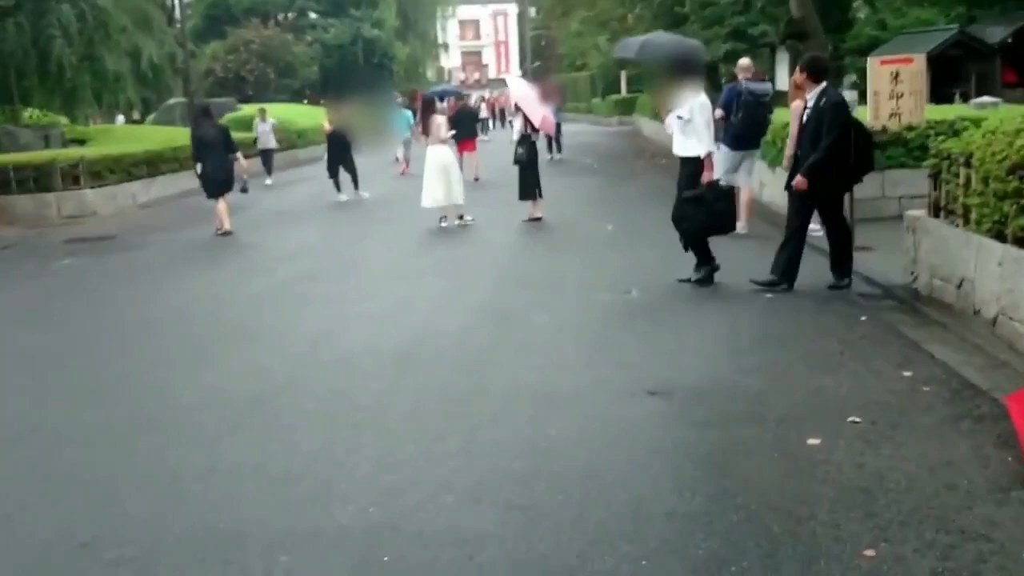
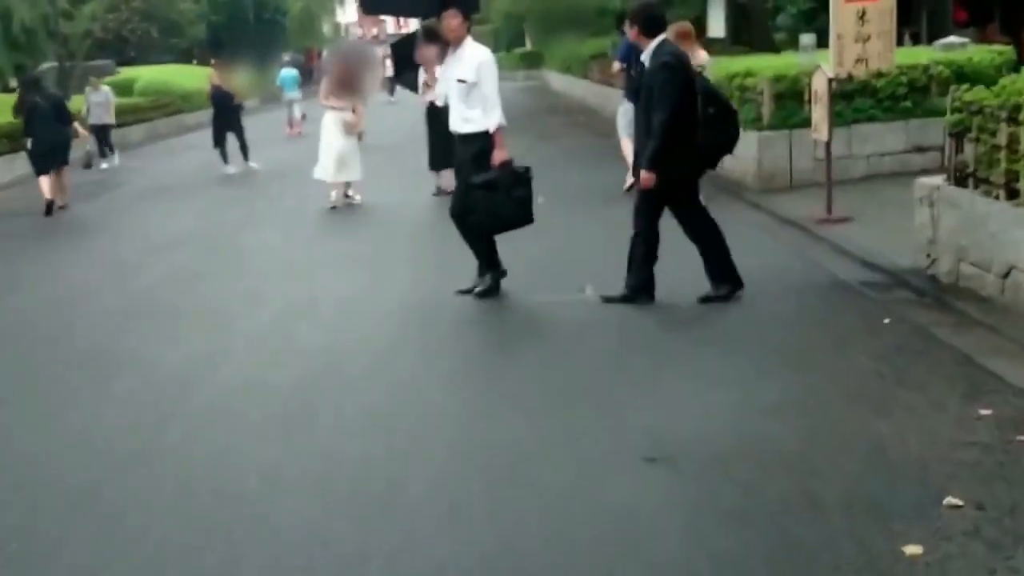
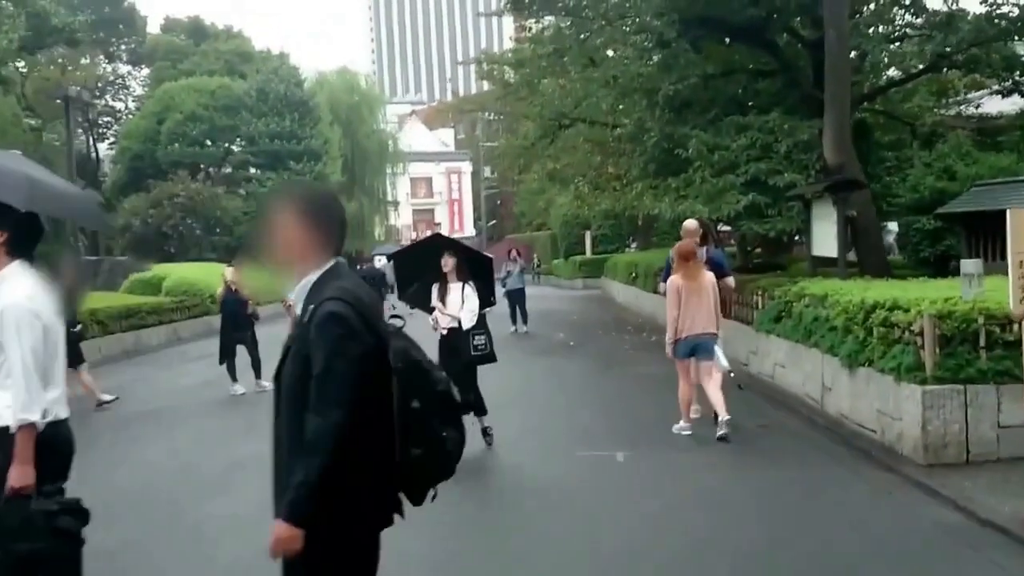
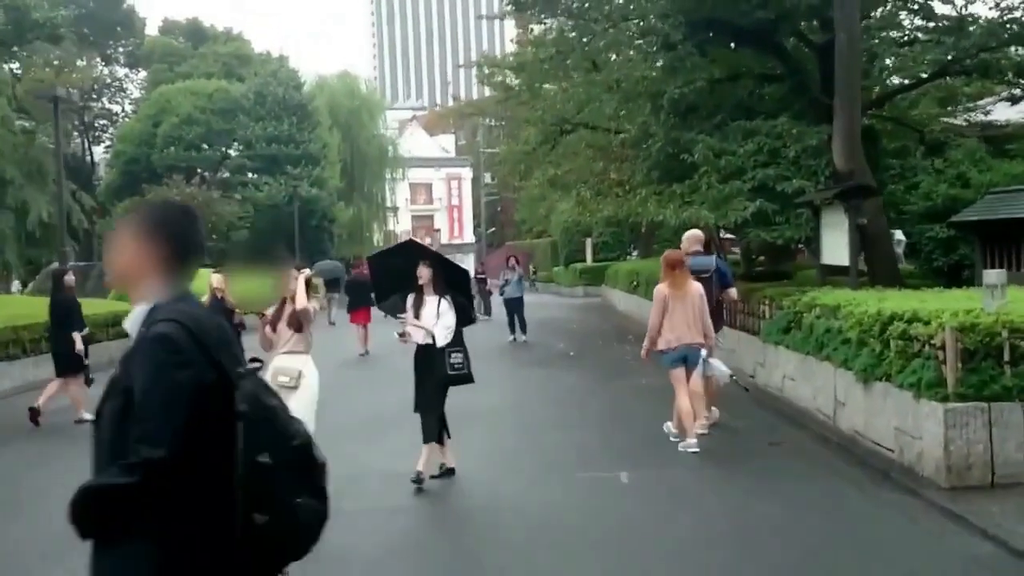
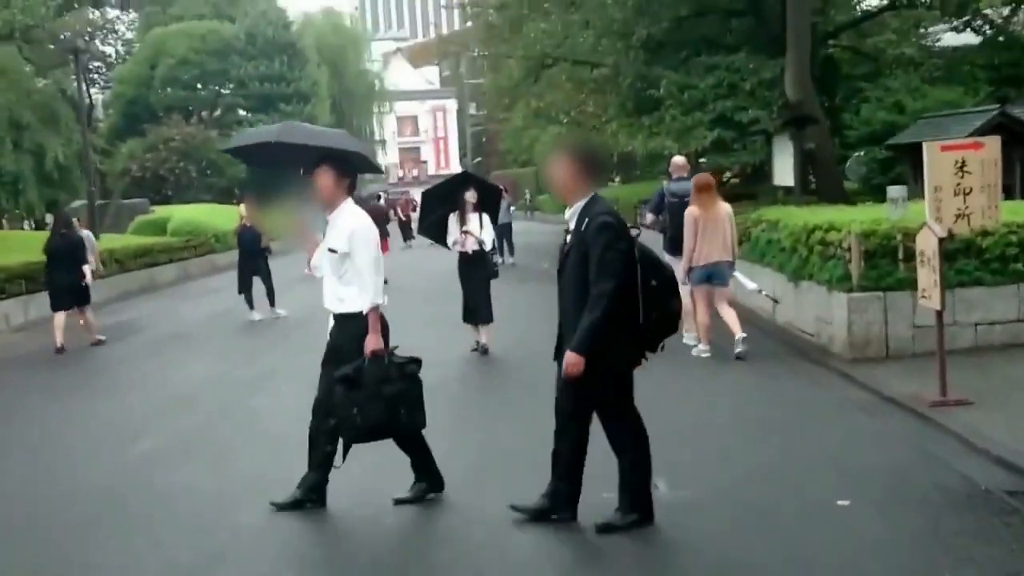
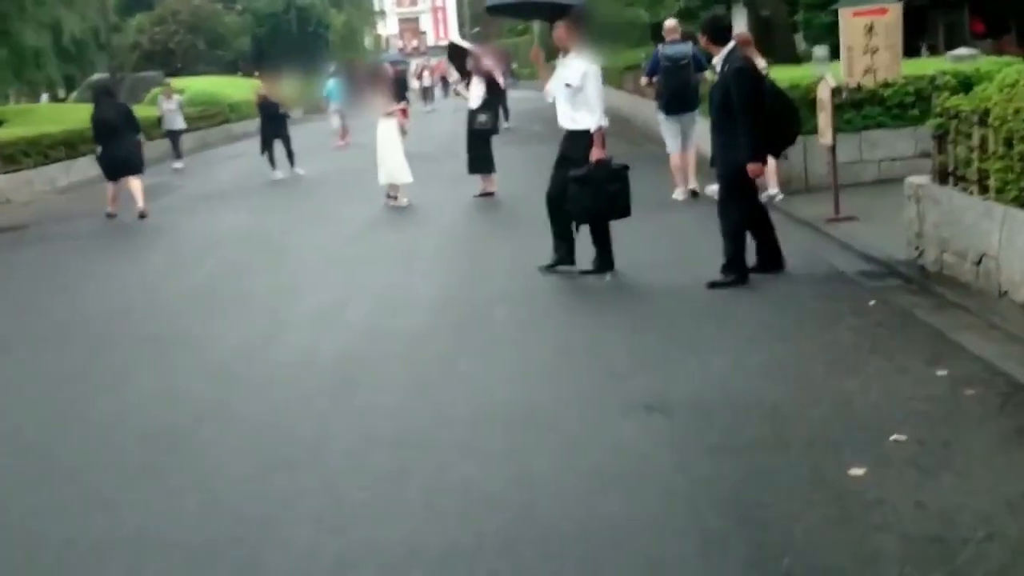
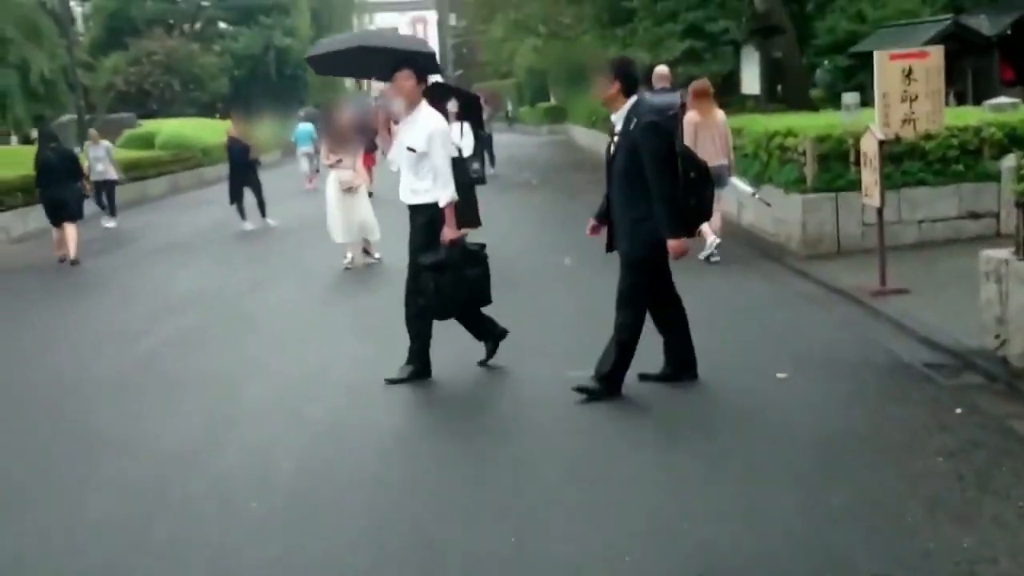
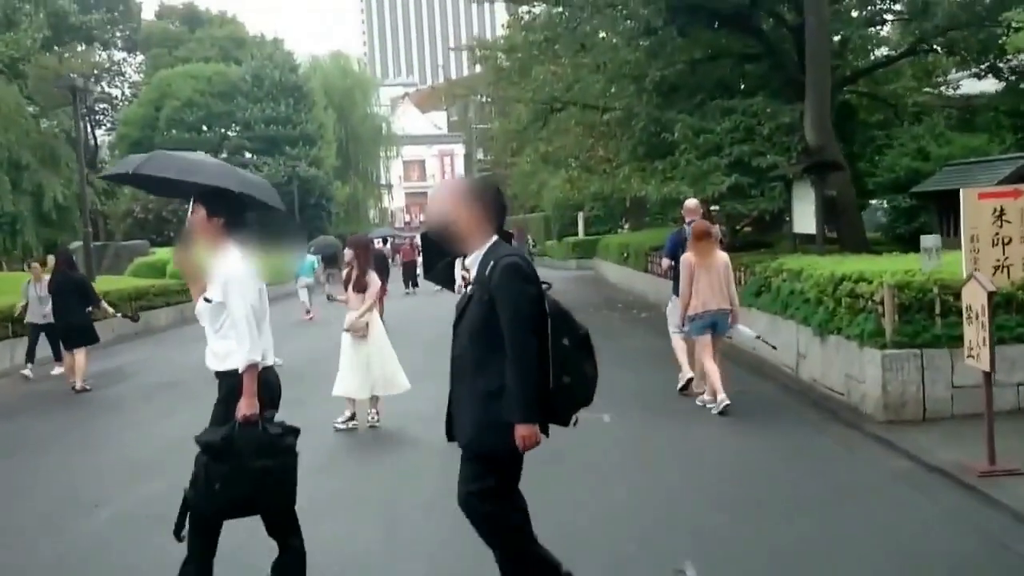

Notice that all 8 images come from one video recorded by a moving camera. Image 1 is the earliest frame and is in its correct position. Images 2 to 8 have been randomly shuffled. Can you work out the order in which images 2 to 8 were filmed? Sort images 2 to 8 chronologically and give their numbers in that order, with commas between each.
6, 2, 7, 5, 8, 3, 4
